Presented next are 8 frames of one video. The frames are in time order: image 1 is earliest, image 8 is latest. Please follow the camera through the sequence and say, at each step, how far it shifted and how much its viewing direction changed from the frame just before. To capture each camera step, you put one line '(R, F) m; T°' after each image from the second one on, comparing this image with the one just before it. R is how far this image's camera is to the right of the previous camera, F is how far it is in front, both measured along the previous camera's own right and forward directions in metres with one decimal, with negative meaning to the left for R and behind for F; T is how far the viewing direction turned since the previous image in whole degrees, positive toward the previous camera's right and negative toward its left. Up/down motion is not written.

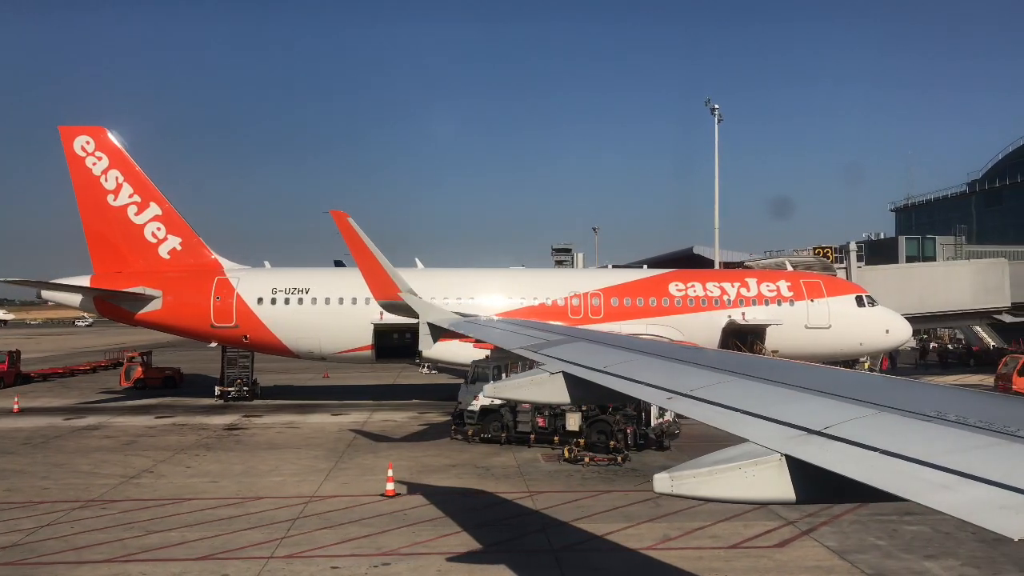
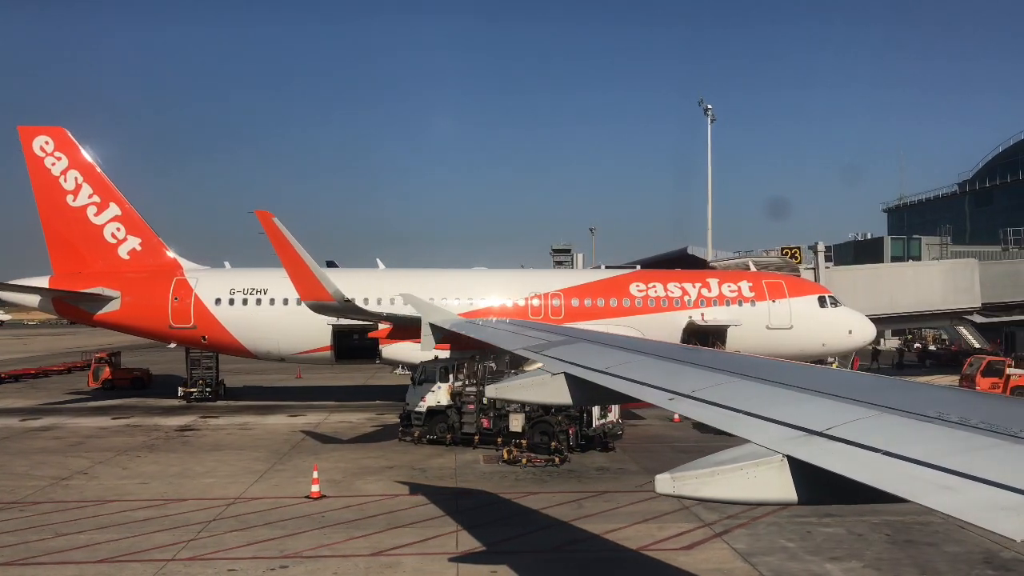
(+1.2, 0.0) m; 0°
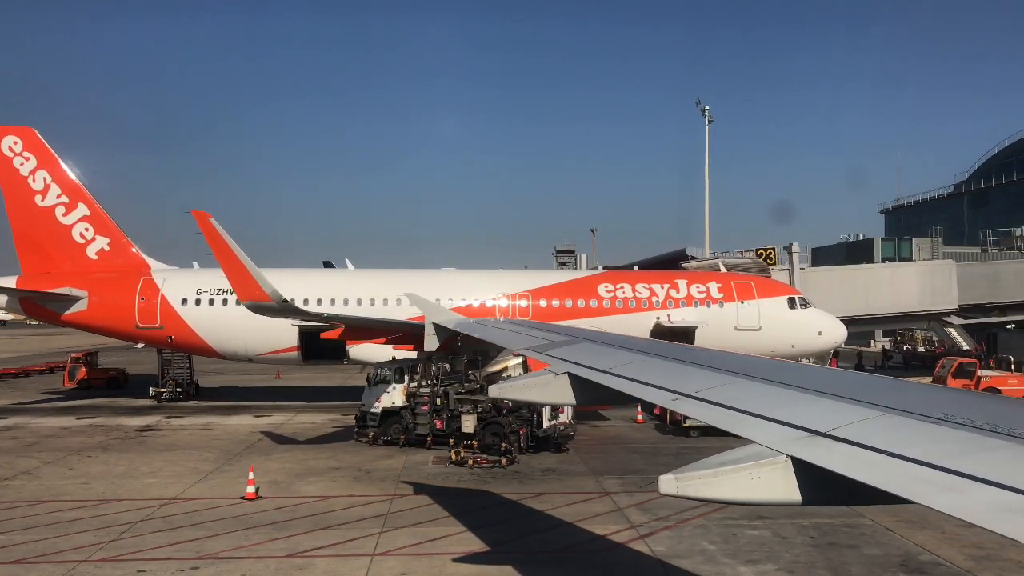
(+1.1, 0.0) m; 0°
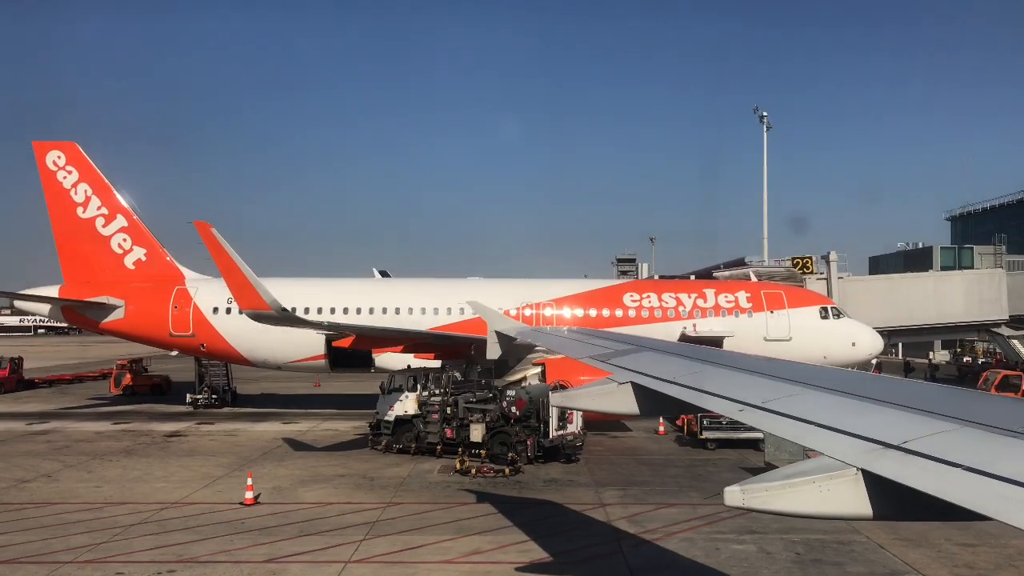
(+0.9, +0.2) m; -4°
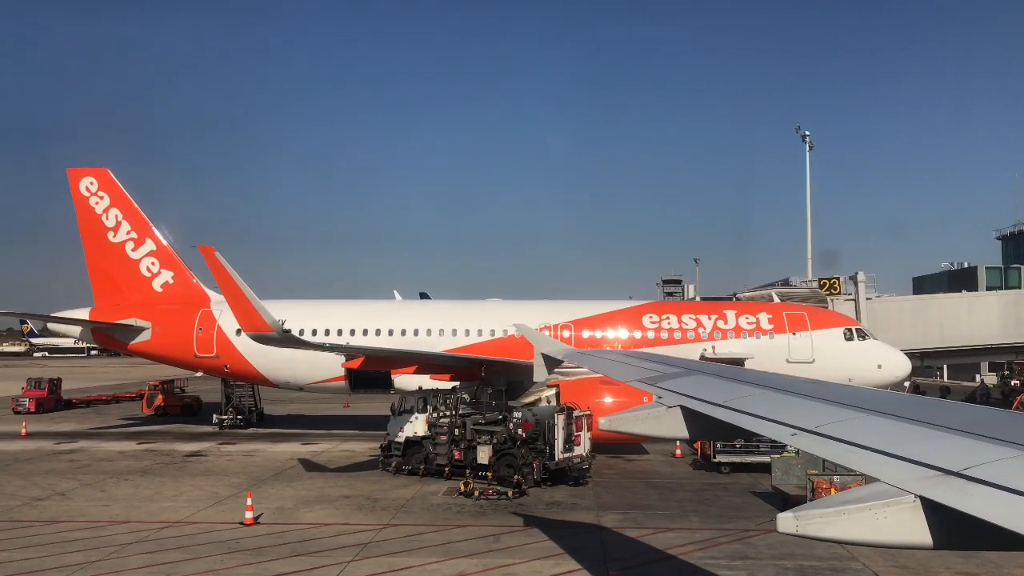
(+0.7, +0.1) m; -3°
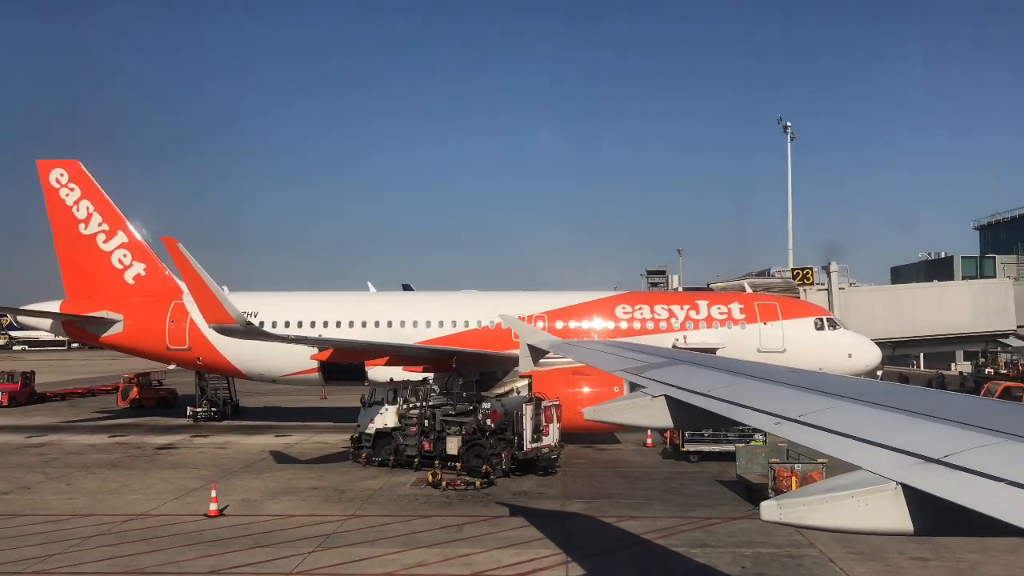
(+0.4, -0.1) m; +1°
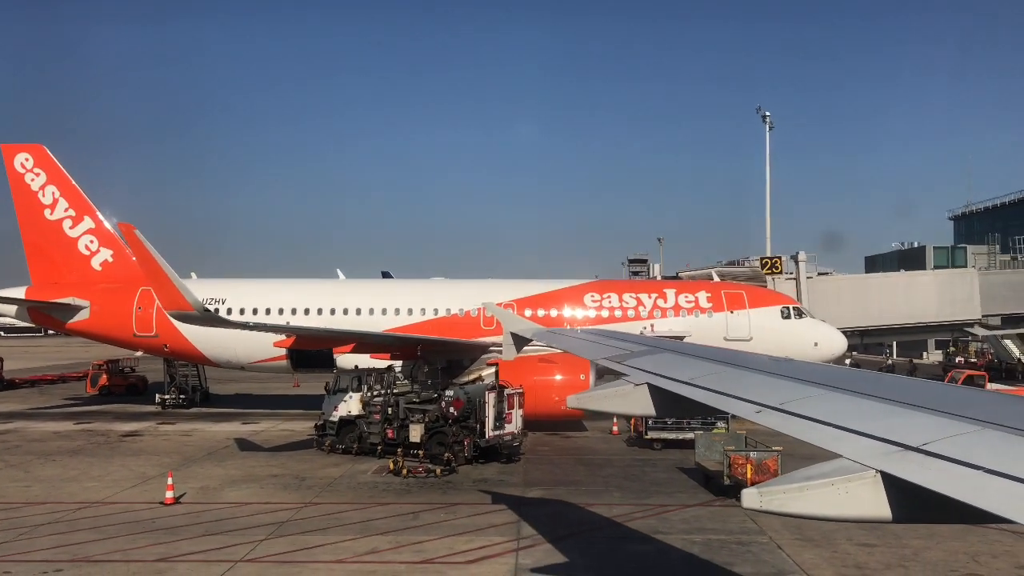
(+0.4, -0.1) m; +2°
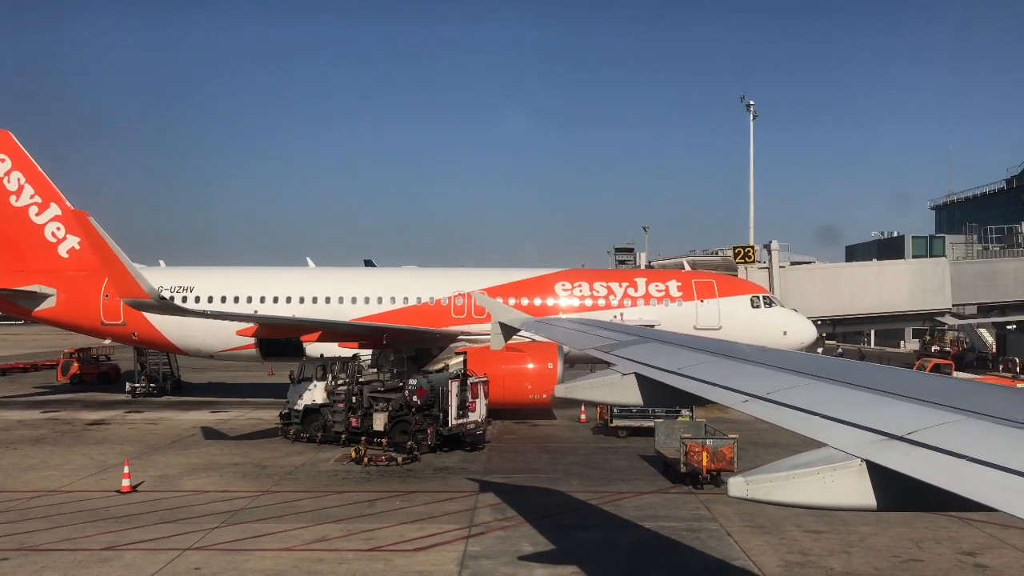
(+0.5, -0.1) m; +1°
